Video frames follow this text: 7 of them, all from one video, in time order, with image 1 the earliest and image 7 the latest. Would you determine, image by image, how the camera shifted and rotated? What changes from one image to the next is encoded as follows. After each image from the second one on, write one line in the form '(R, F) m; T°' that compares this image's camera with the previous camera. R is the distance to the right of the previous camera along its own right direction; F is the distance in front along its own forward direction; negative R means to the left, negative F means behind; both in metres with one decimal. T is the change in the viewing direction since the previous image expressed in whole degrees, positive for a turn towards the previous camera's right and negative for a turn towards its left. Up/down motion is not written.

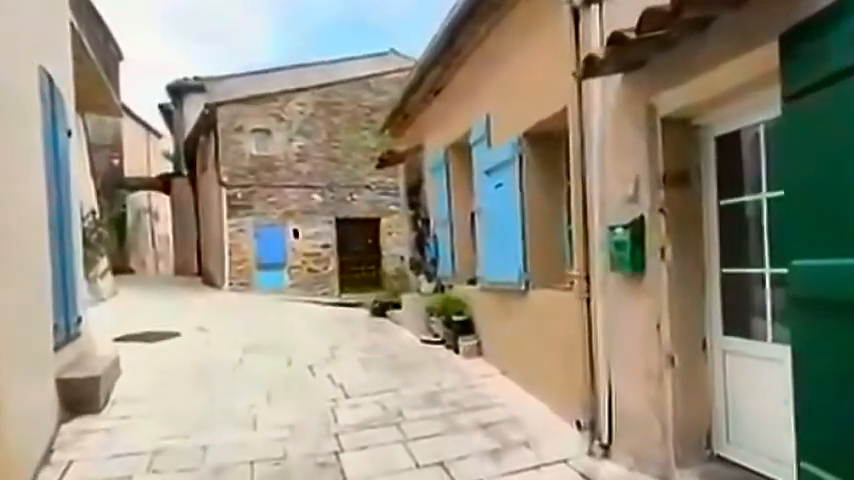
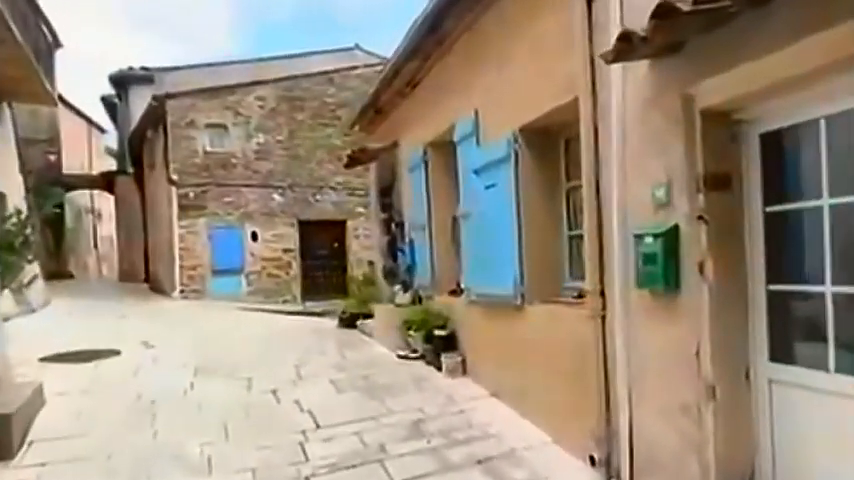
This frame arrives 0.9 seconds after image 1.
(-0.2, +0.6) m; +5°
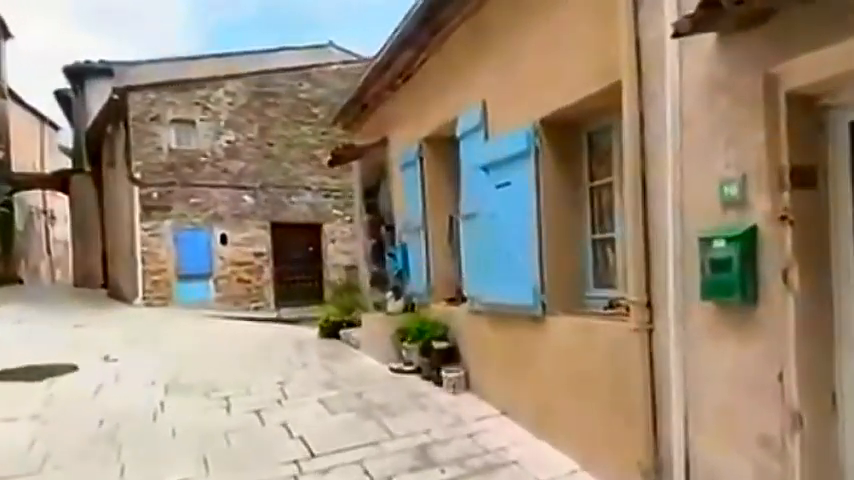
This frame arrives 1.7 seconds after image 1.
(-0.3, +0.5) m; +4°
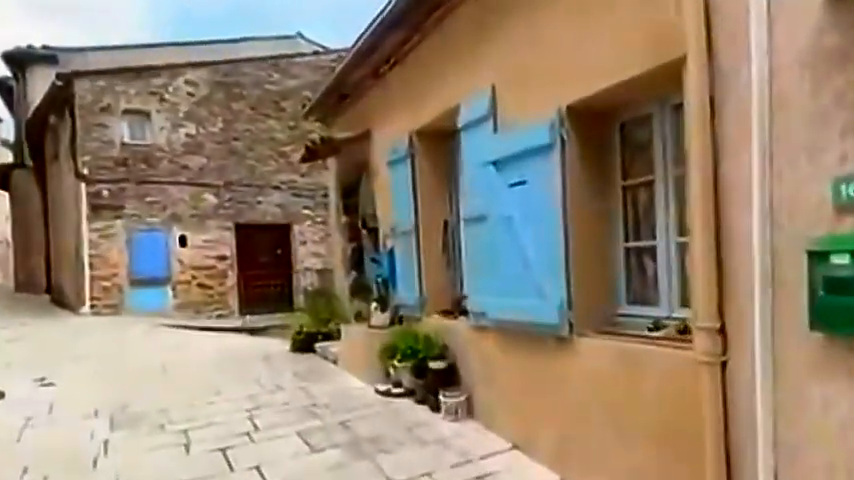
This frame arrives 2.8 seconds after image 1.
(-0.3, +0.6) m; +4°
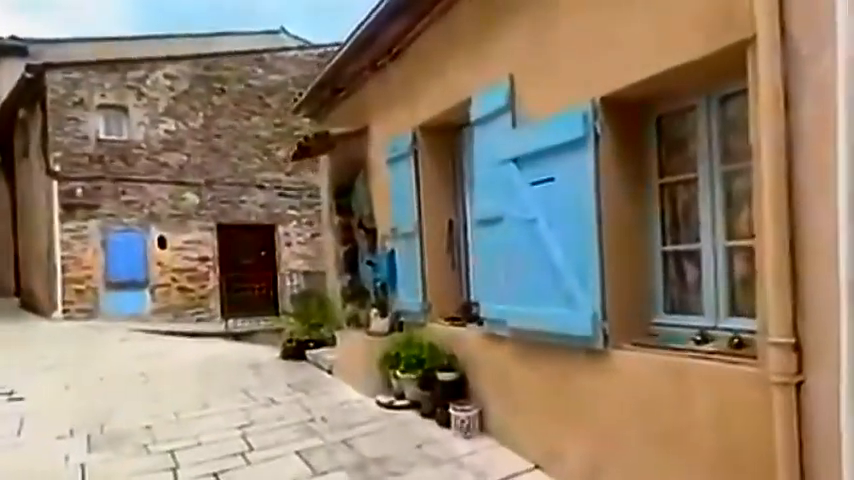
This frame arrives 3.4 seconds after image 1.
(-0.2, +0.3) m; +2°
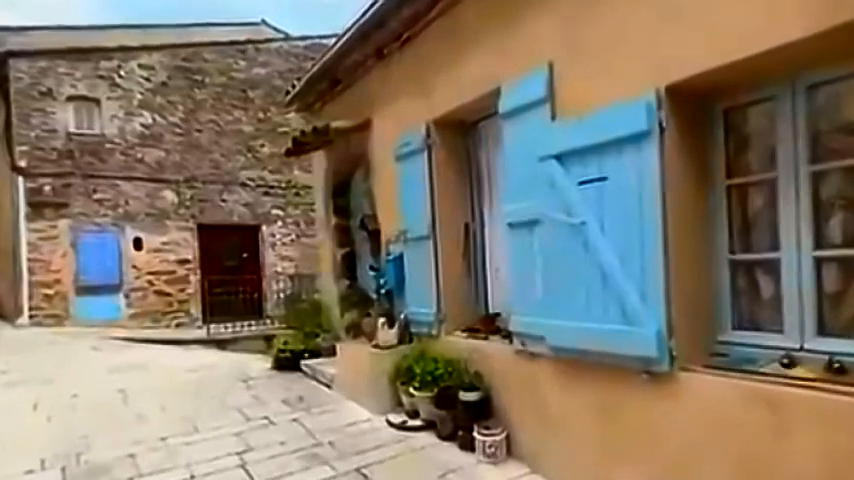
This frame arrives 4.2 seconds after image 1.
(-0.3, +0.4) m; +3°
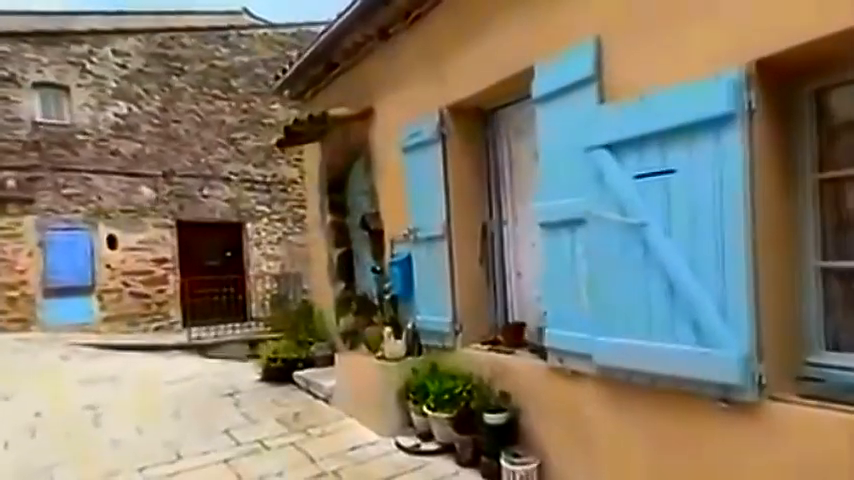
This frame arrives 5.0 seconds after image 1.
(-0.3, +0.5) m; +2°
